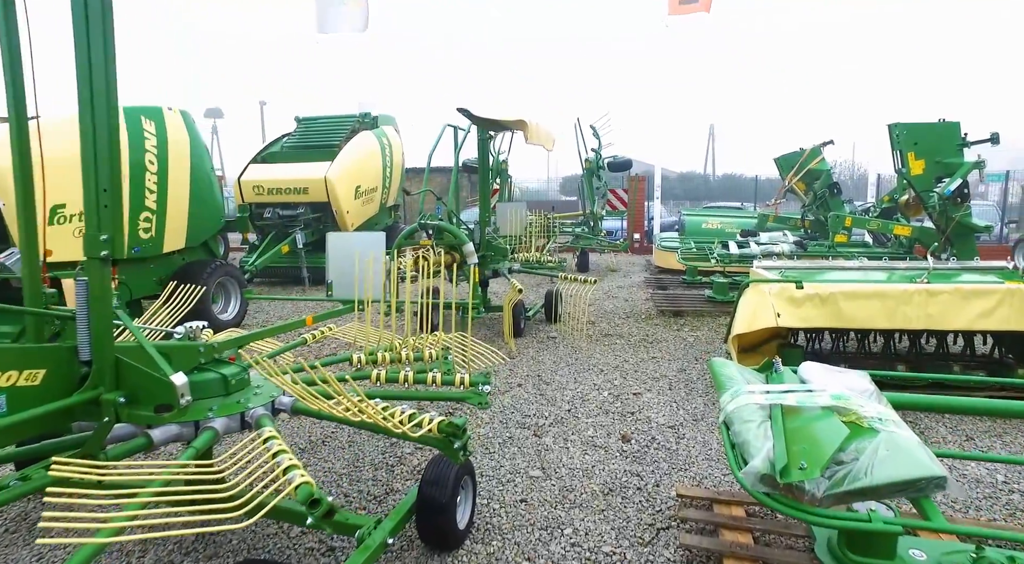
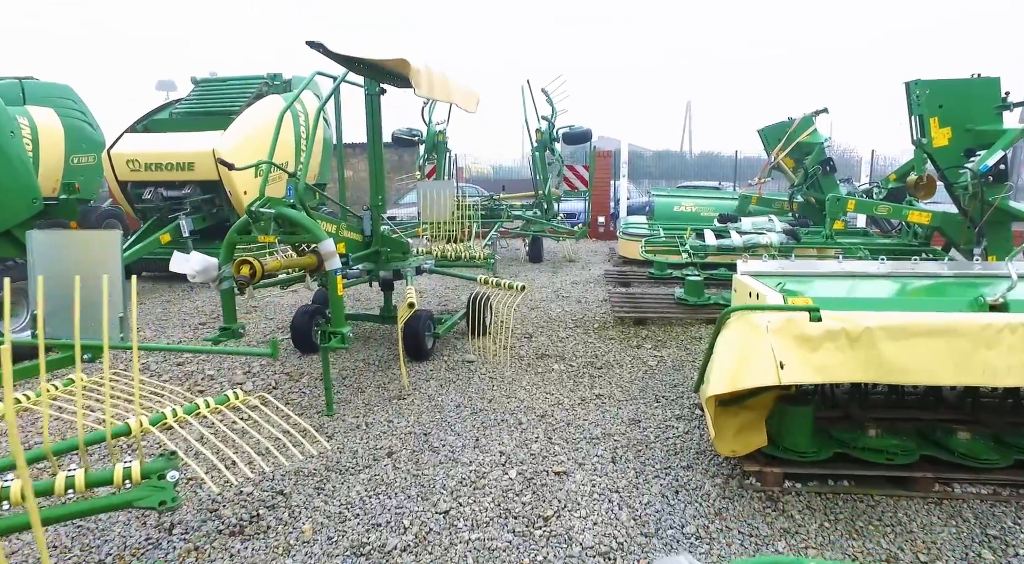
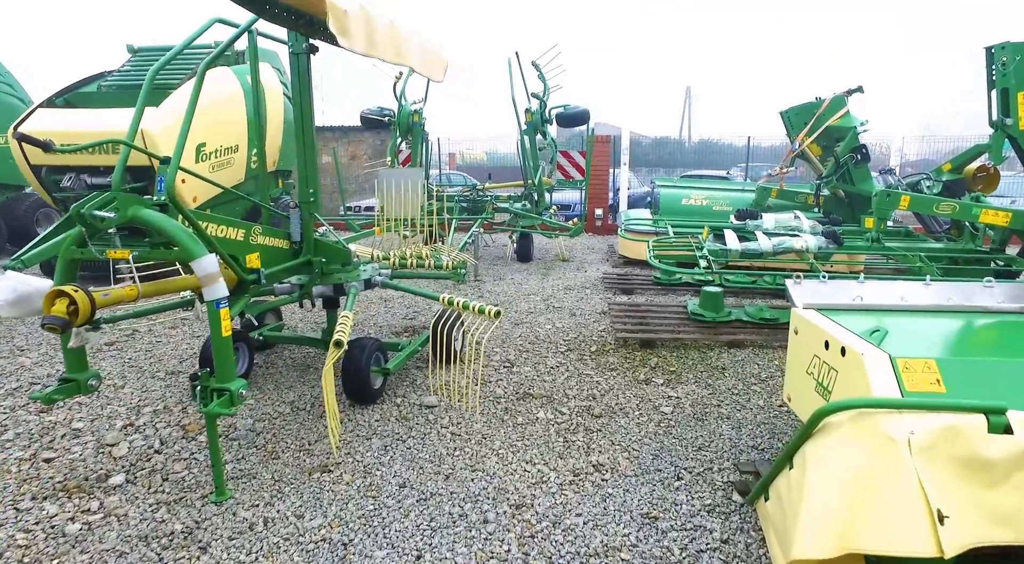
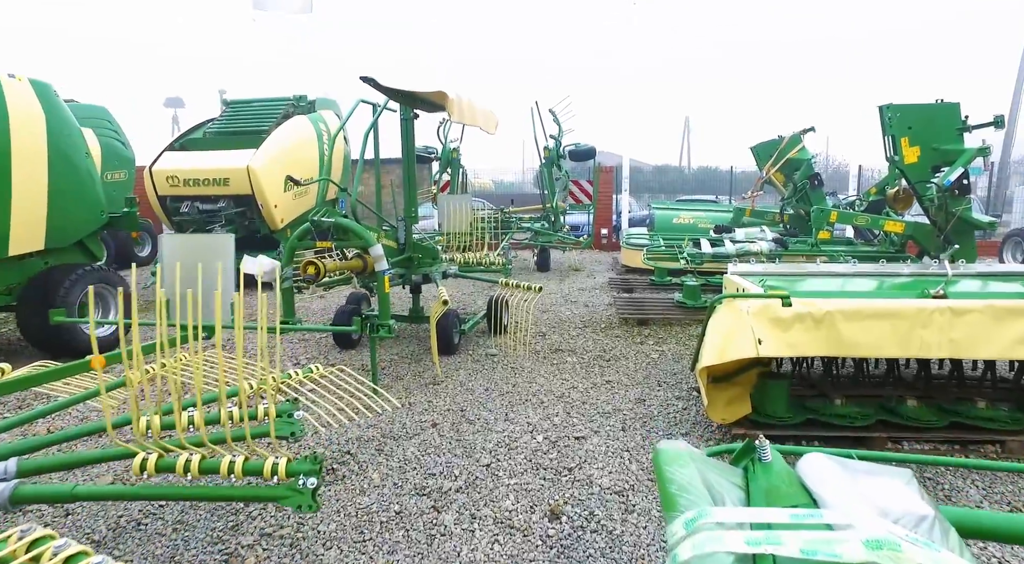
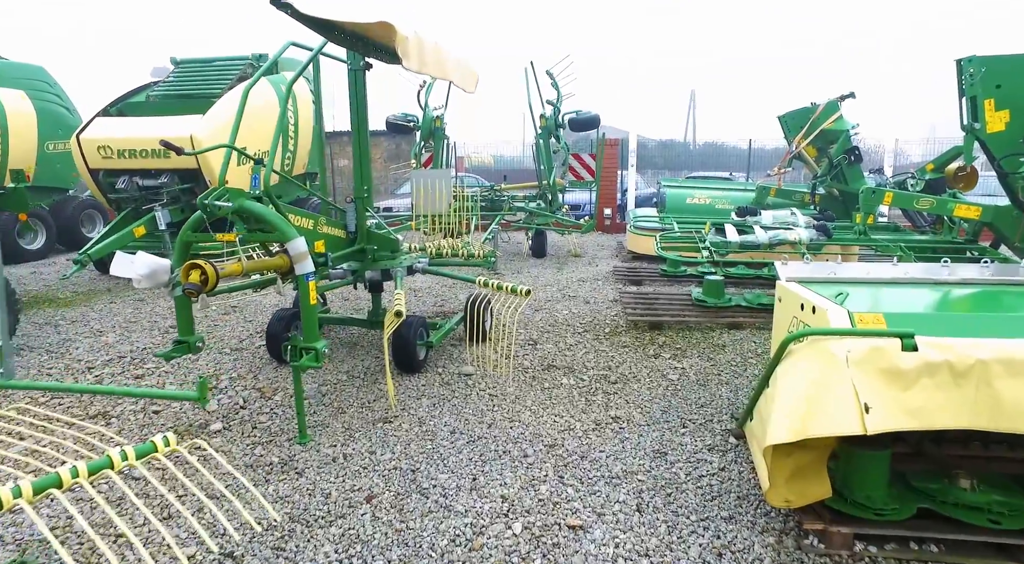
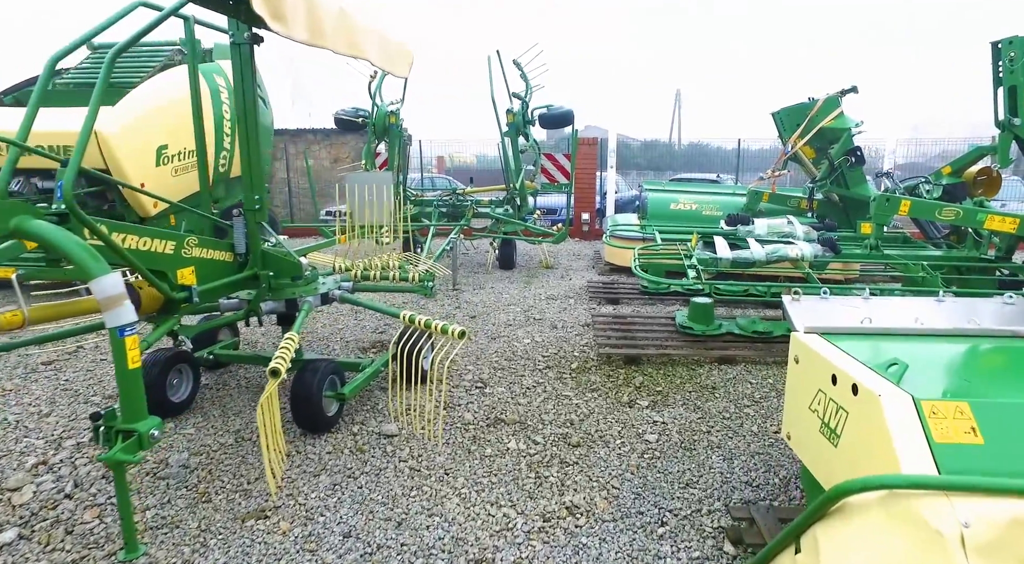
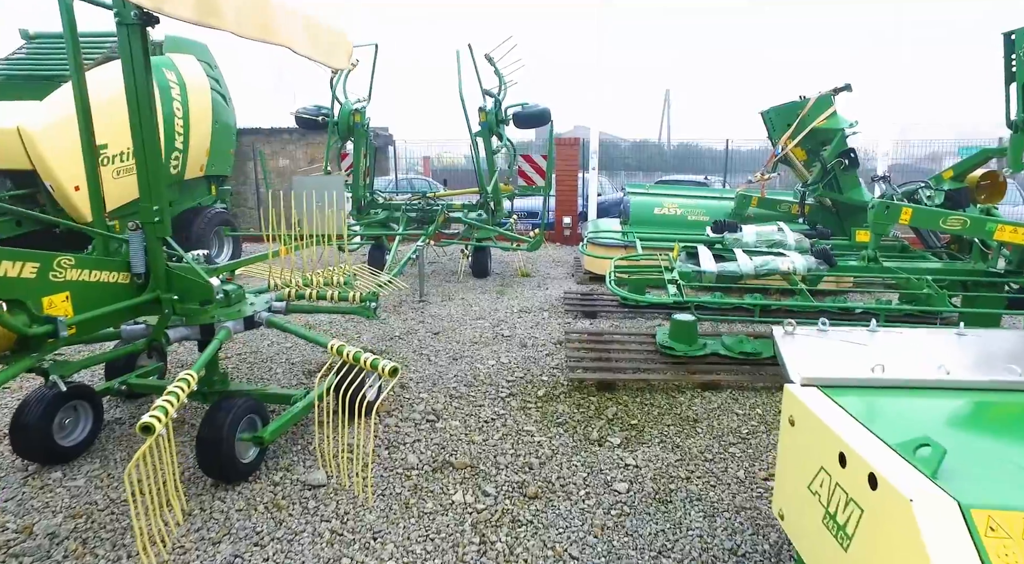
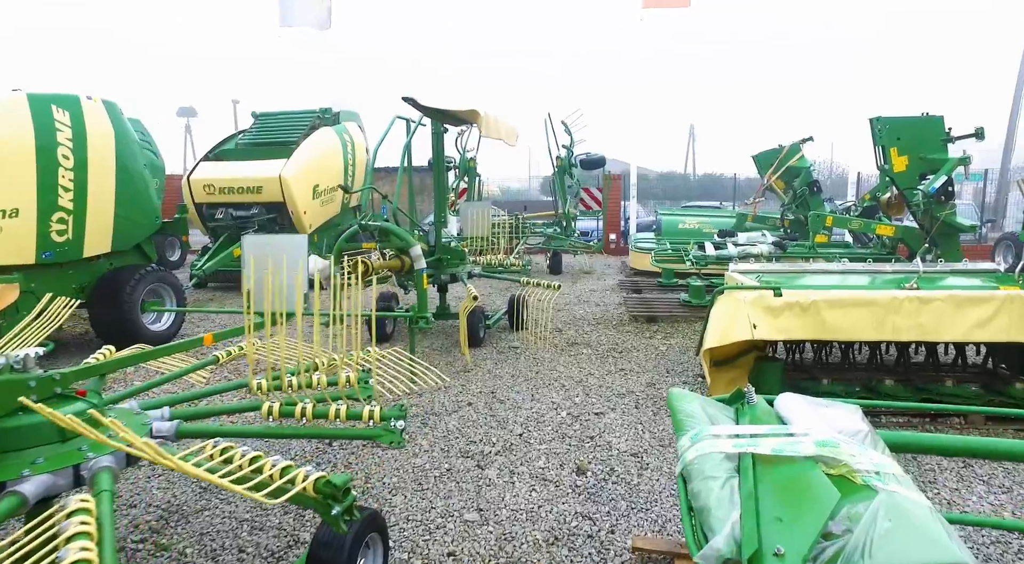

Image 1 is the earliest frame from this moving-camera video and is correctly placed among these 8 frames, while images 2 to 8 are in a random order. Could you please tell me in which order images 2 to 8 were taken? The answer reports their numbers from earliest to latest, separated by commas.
8, 4, 2, 5, 3, 6, 7
